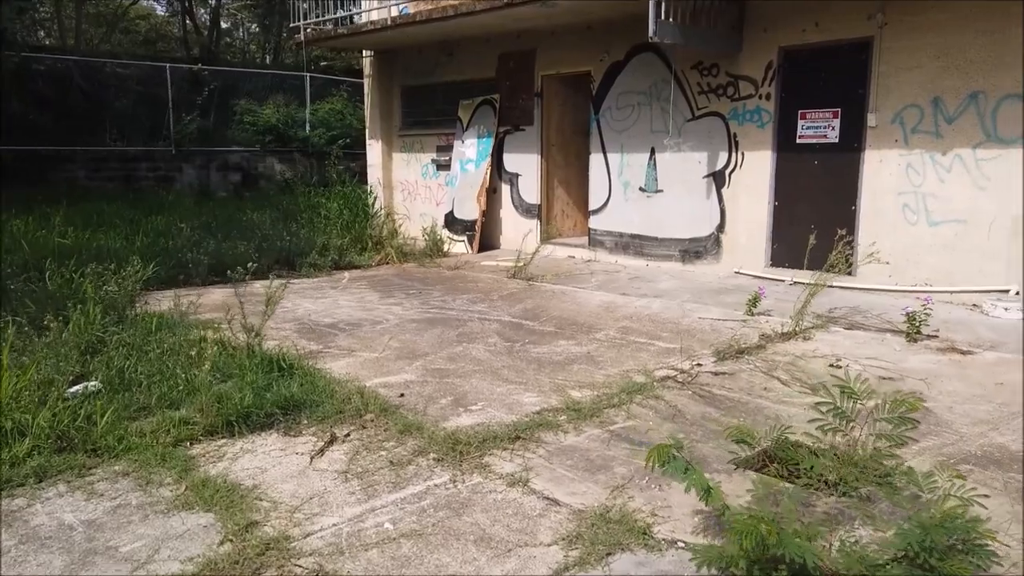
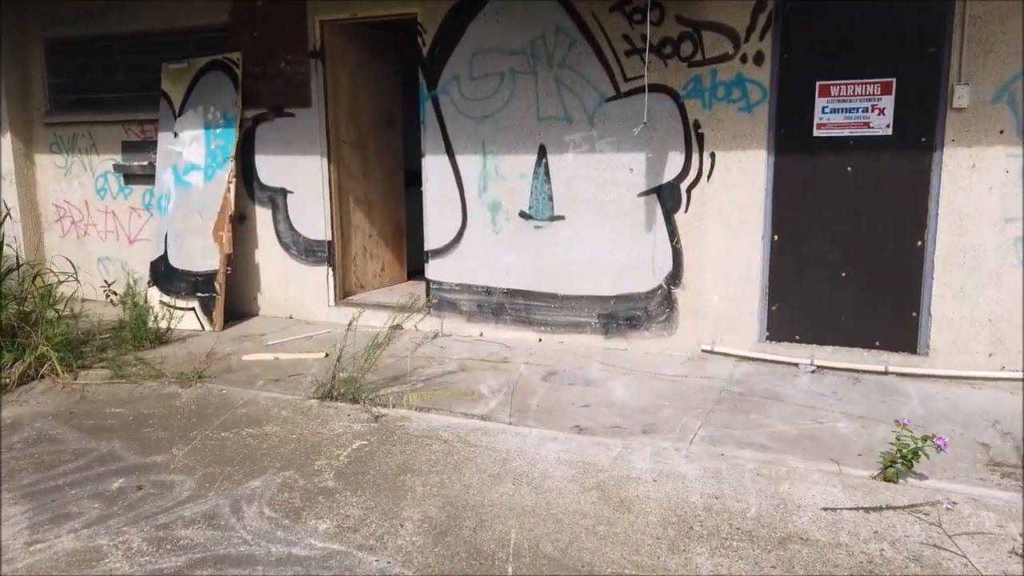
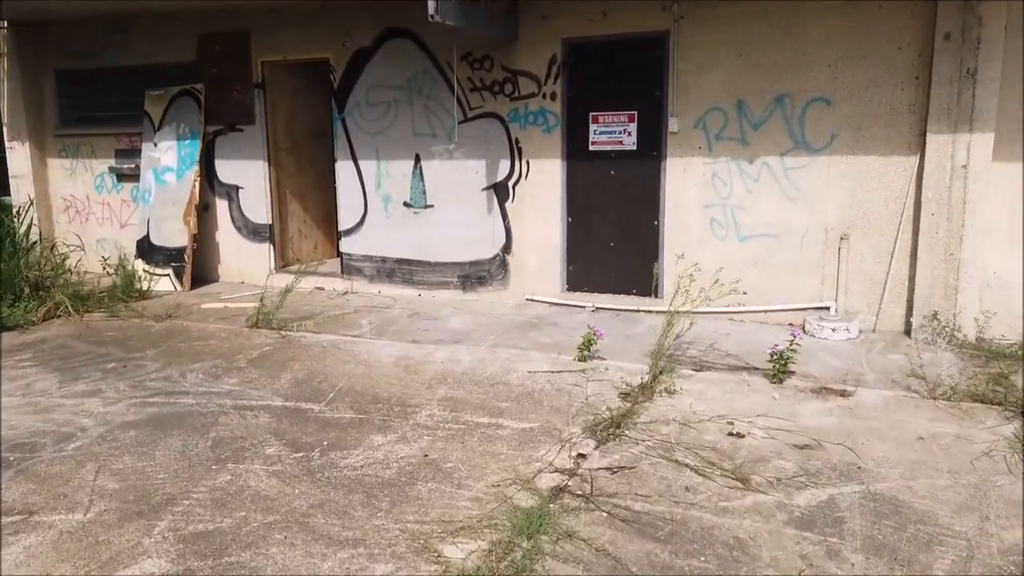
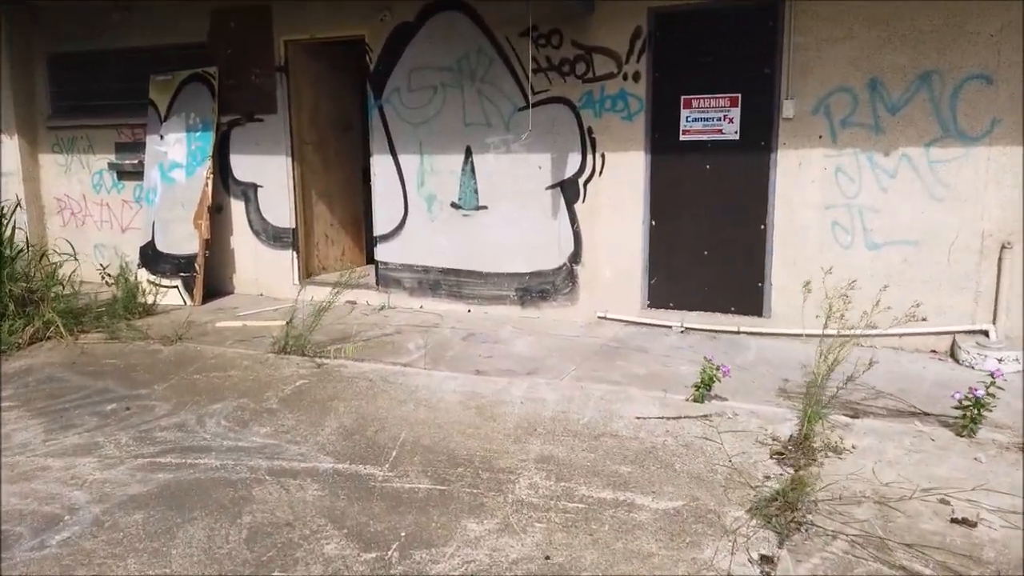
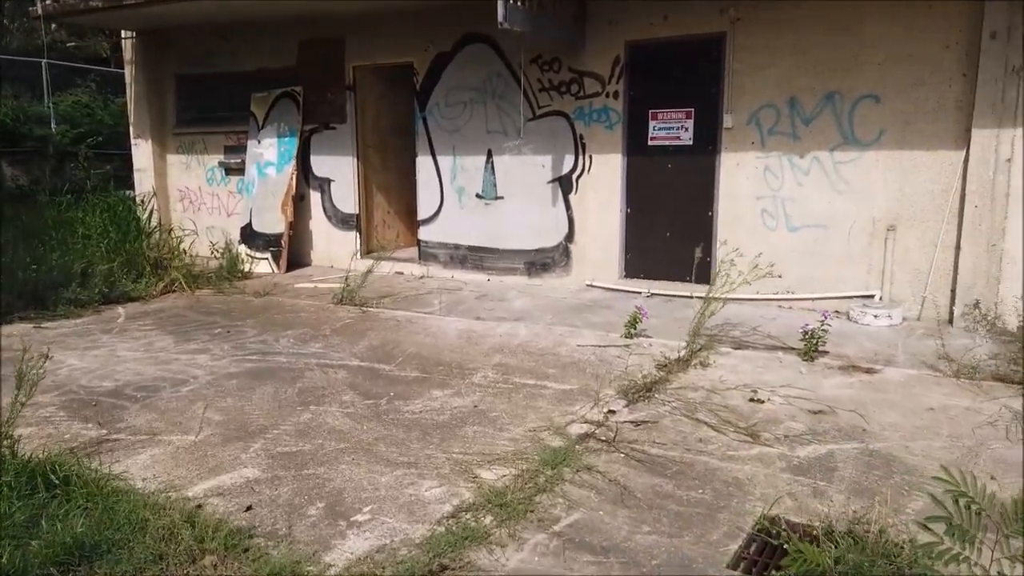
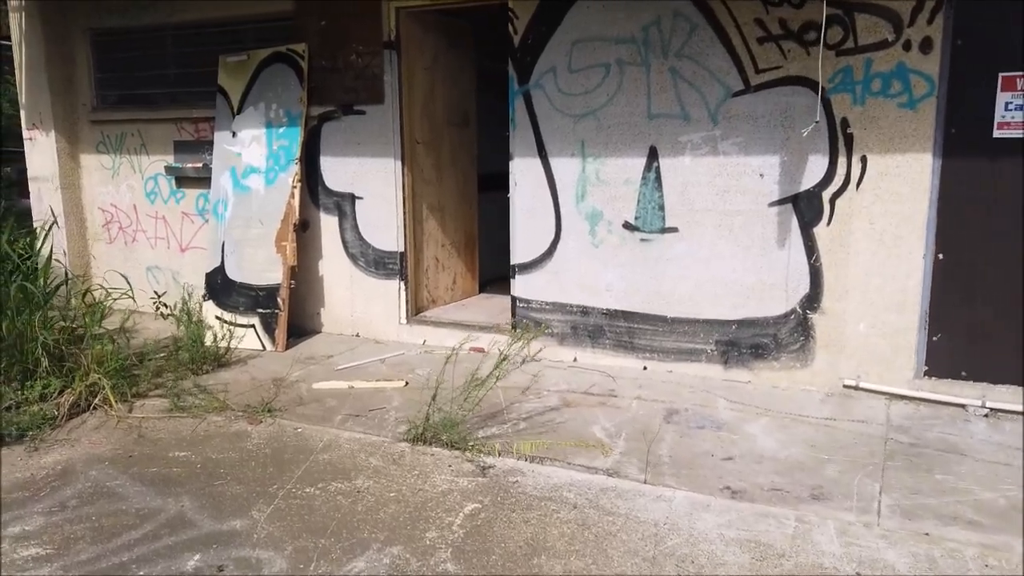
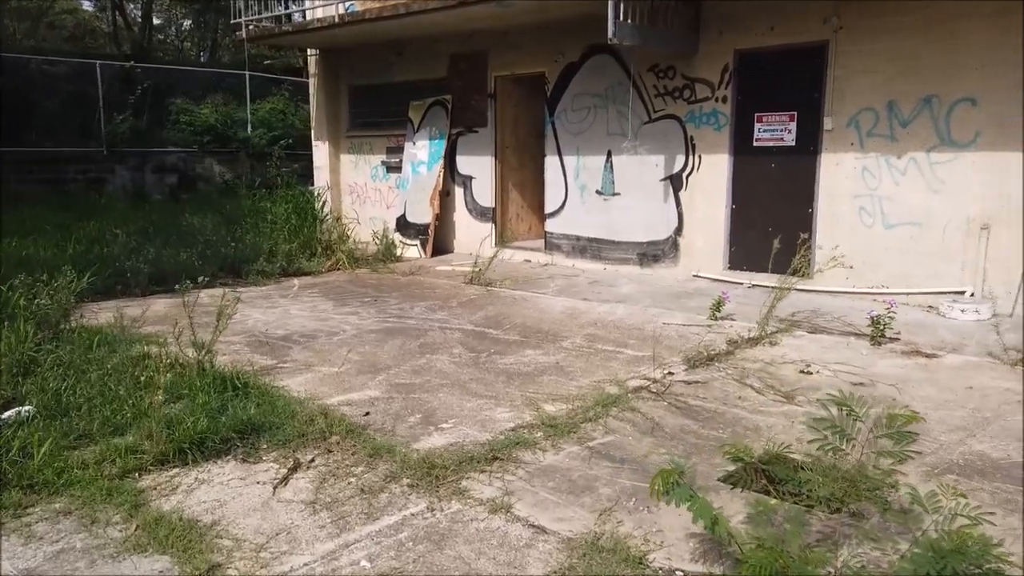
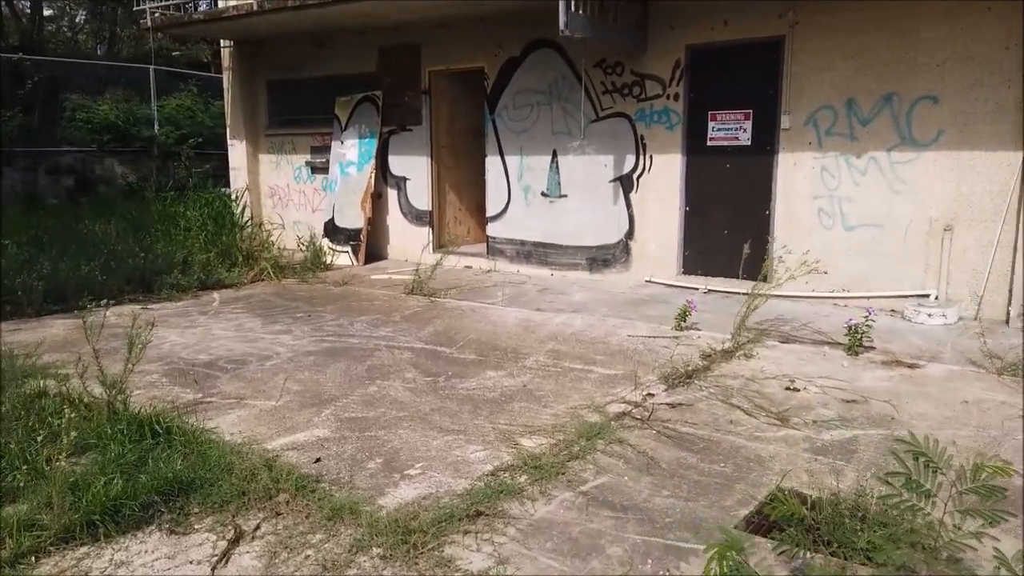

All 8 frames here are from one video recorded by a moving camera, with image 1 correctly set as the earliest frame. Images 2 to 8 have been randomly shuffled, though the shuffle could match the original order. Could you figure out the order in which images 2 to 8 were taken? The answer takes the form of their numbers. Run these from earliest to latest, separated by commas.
7, 8, 5, 3, 4, 2, 6
